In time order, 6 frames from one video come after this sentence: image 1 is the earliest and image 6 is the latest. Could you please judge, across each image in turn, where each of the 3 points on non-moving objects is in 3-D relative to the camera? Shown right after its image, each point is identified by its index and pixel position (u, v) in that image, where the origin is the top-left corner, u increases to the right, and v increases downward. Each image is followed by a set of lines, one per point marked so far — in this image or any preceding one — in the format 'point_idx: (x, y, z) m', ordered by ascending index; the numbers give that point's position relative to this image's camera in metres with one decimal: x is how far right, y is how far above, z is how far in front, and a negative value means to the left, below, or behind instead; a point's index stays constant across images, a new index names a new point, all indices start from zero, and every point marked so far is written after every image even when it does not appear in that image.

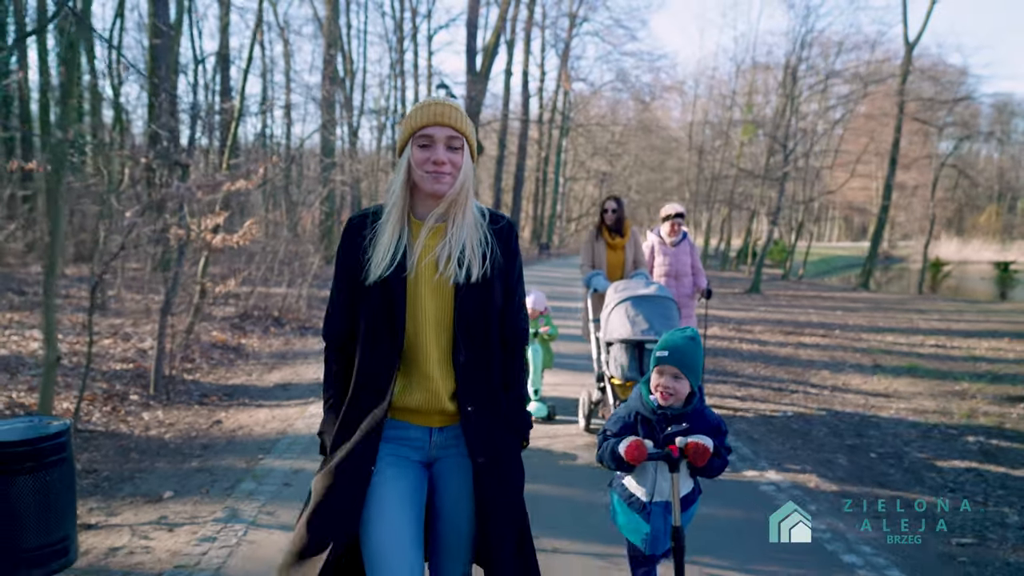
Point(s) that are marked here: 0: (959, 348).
0: (+7.4, -1.0, +11.8) m
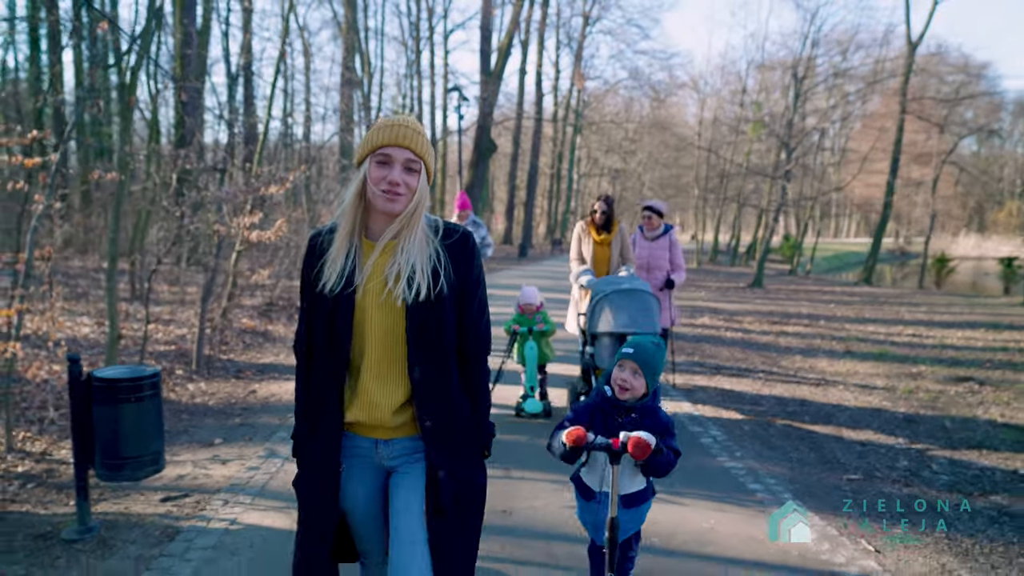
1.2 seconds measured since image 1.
0: (+7.5, -0.9, +12.7) m
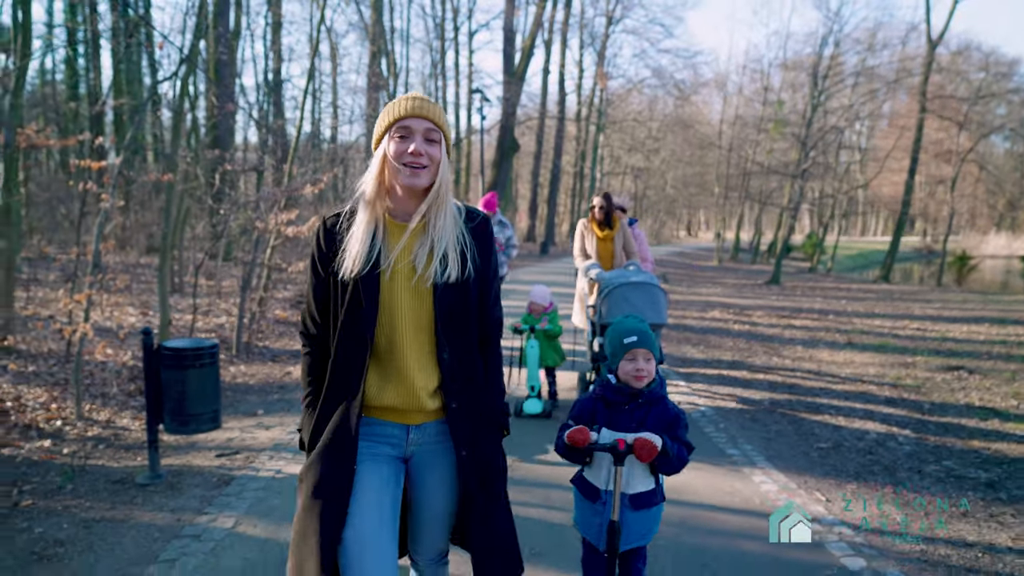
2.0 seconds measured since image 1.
0: (+7.8, -0.8, +13.0) m
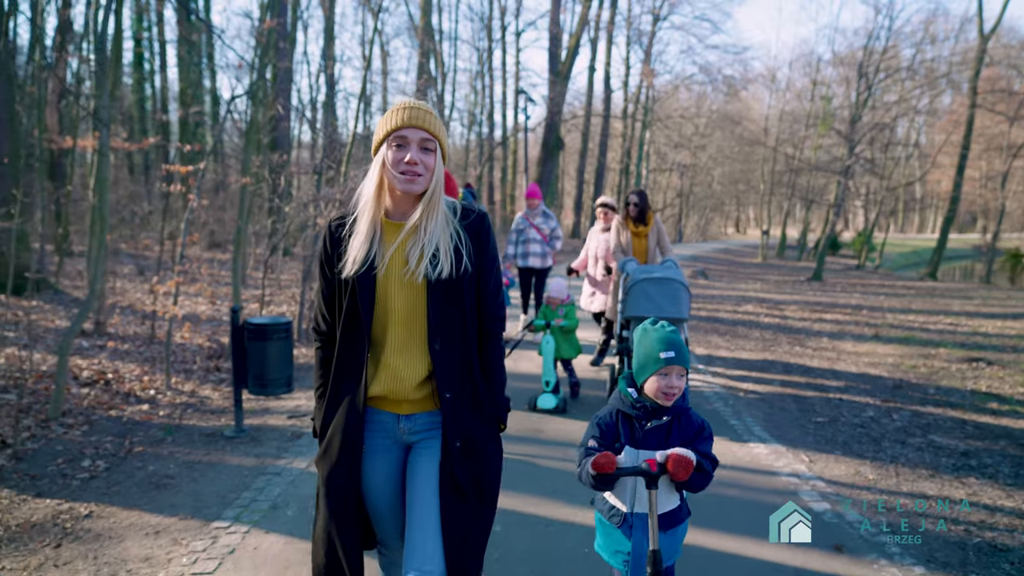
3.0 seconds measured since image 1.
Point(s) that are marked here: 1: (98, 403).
0: (+8.5, -0.7, +13.3) m
1: (-3.9, -1.1, +6.7) m
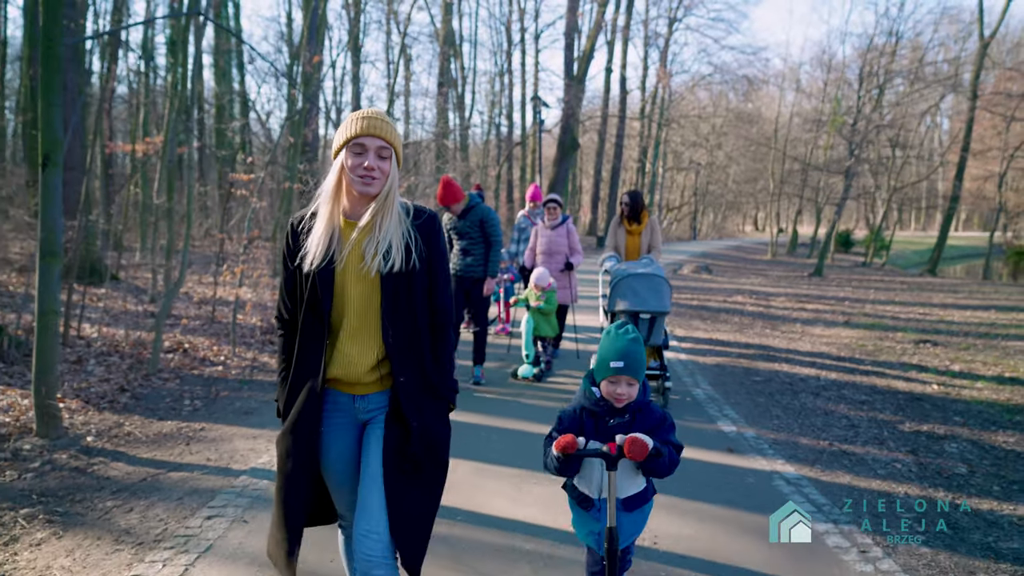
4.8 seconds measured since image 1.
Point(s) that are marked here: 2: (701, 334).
0: (+8.7, -0.5, +14.6) m
1: (-3.9, -0.9, +8.4) m
2: (+2.8, -0.7, +10.7) m
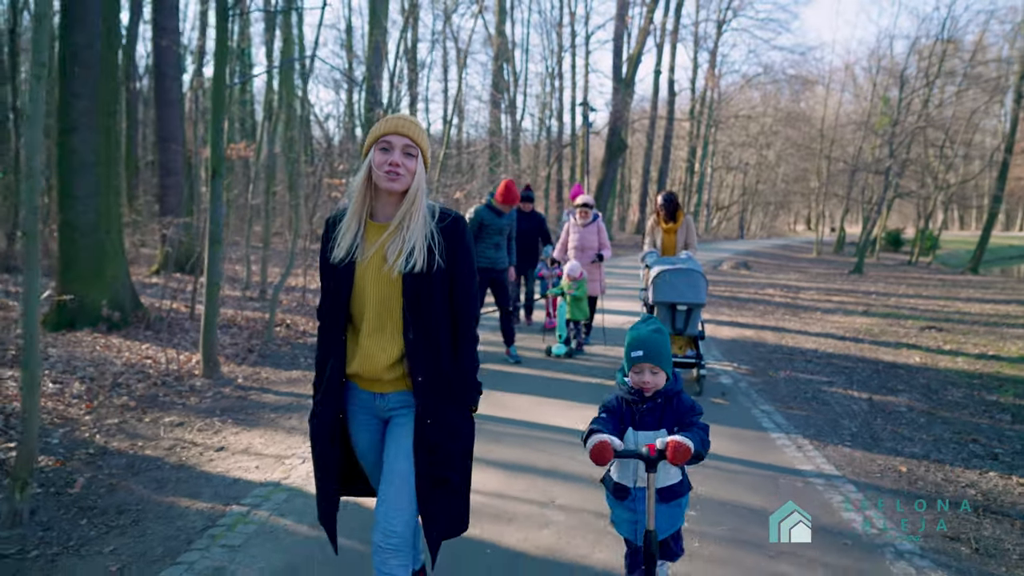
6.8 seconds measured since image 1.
0: (+9.8, -0.4, +15.6) m
1: (-3.2, -0.7, +10.3) m
2: (+3.6, -0.5, +12.1) m
